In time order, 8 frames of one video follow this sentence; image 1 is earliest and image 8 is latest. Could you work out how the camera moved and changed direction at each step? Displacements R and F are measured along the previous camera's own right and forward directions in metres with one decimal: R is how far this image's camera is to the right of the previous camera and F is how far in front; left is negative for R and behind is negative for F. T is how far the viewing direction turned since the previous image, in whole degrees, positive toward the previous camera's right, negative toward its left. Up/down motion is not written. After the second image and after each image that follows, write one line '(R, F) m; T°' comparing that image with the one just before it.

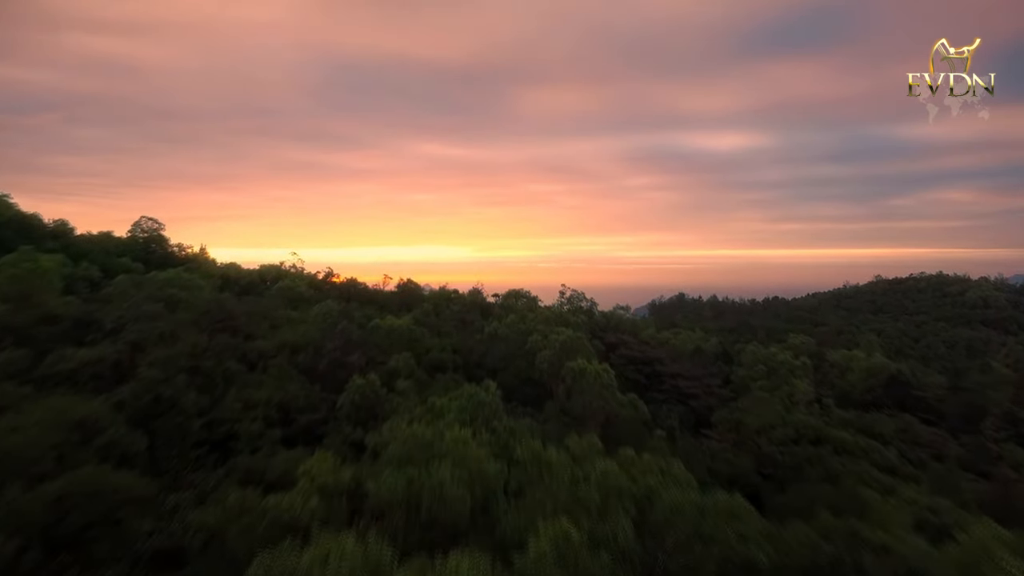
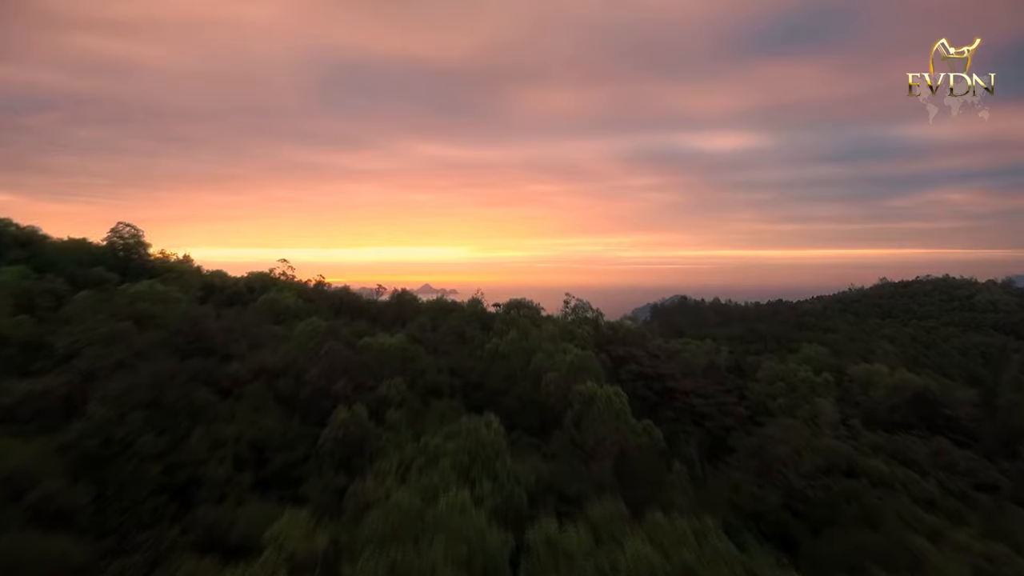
(0.0, +0.8) m; 0°
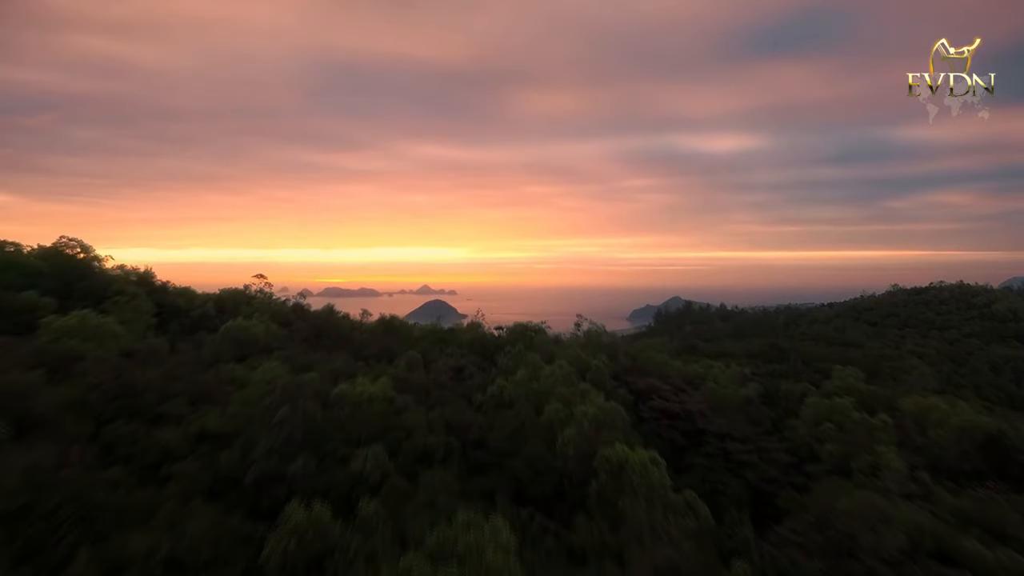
(-0.1, +1.7) m; 0°
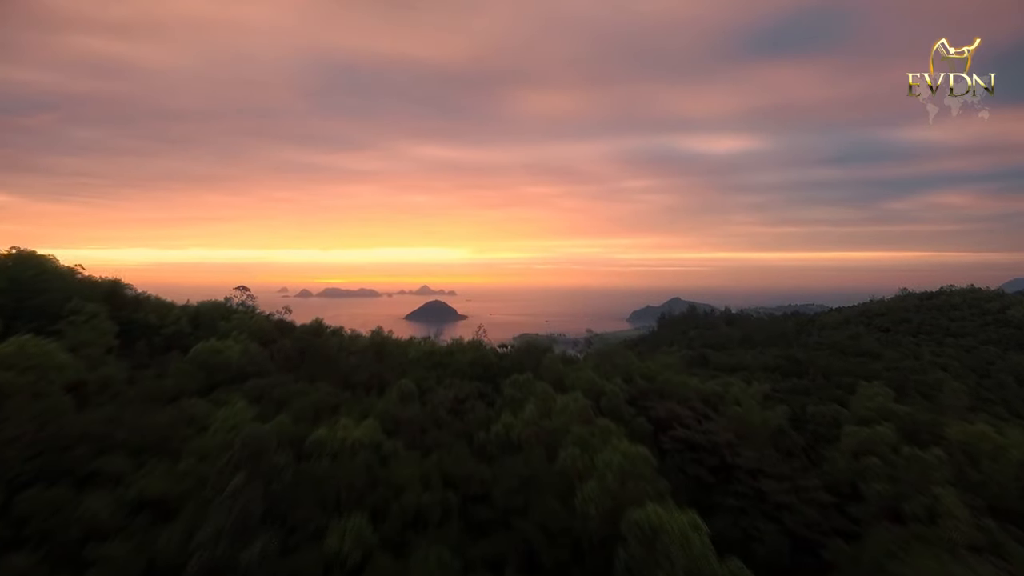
(-0.1, +1.1) m; 0°
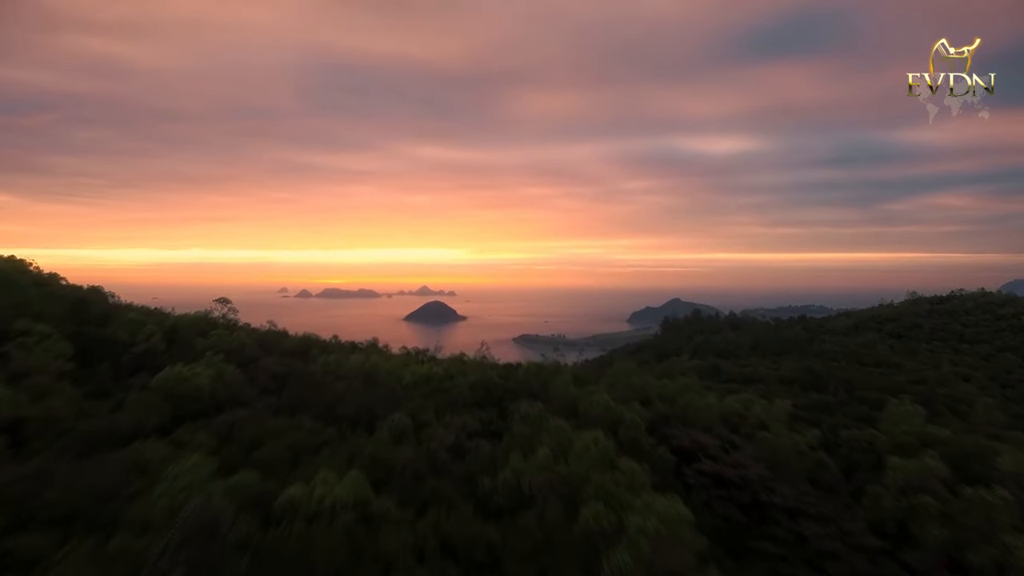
(-0.1, +1.1) m; 0°
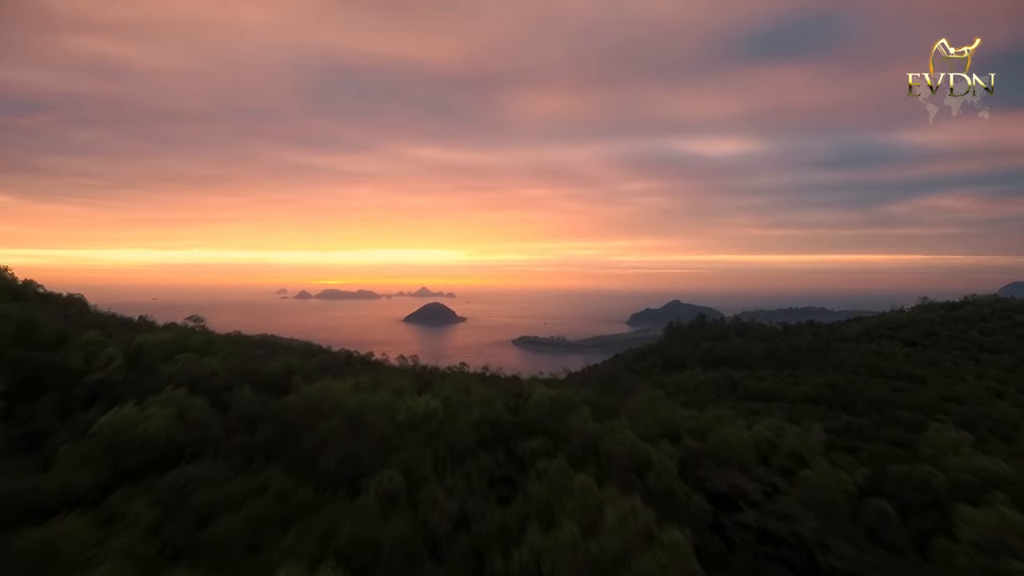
(-0.1, +1.3) m; 0°
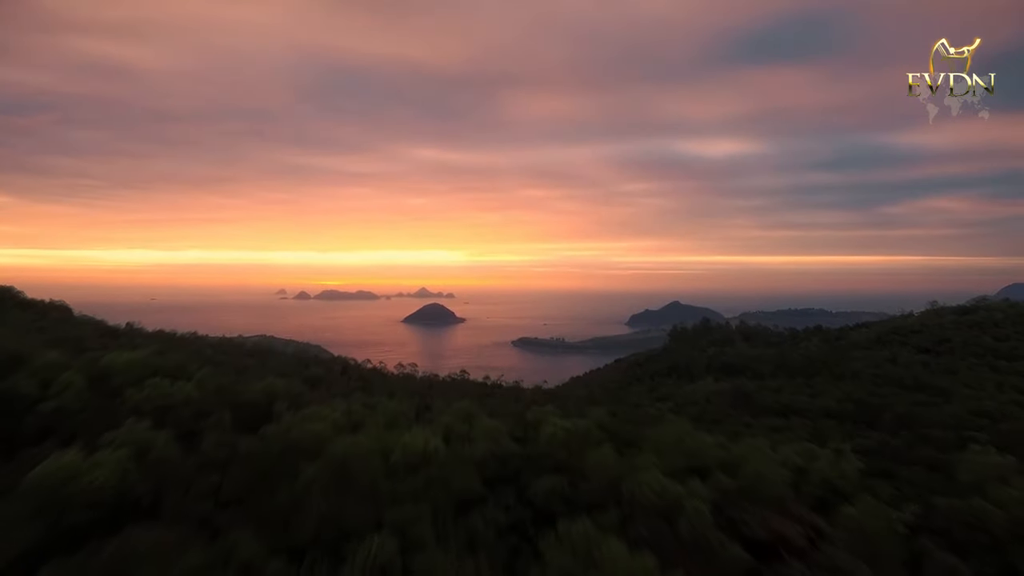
(-0.1, +1.0) m; 0°
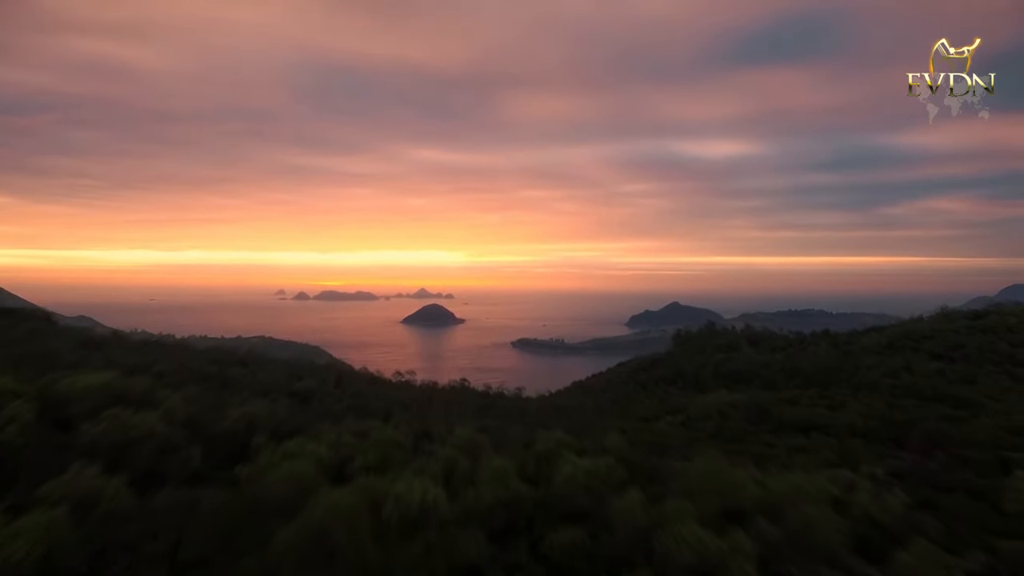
(-0.1, +1.0) m; 0°
